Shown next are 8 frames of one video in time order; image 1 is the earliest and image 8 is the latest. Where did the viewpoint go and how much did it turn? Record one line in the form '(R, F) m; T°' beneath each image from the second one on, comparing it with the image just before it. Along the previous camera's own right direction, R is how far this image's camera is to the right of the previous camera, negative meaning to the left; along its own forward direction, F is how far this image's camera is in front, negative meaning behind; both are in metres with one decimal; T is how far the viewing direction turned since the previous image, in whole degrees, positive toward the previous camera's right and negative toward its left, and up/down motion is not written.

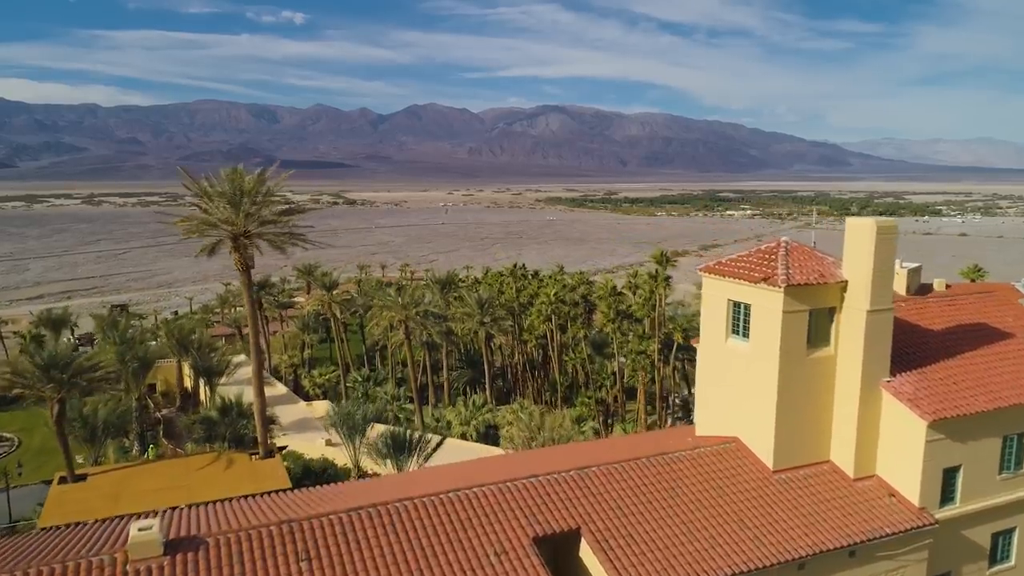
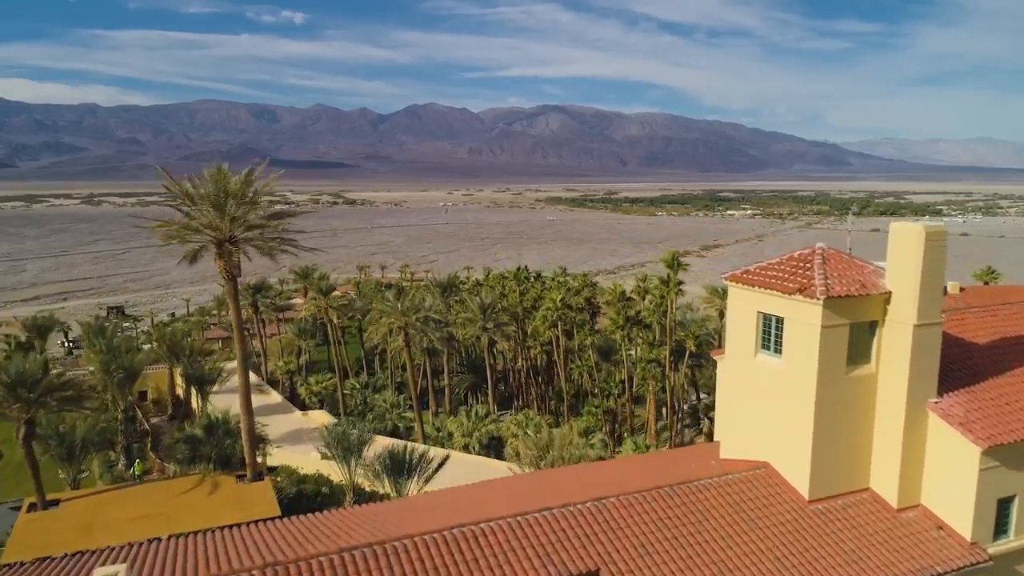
(-0.2, +1.2) m; 0°
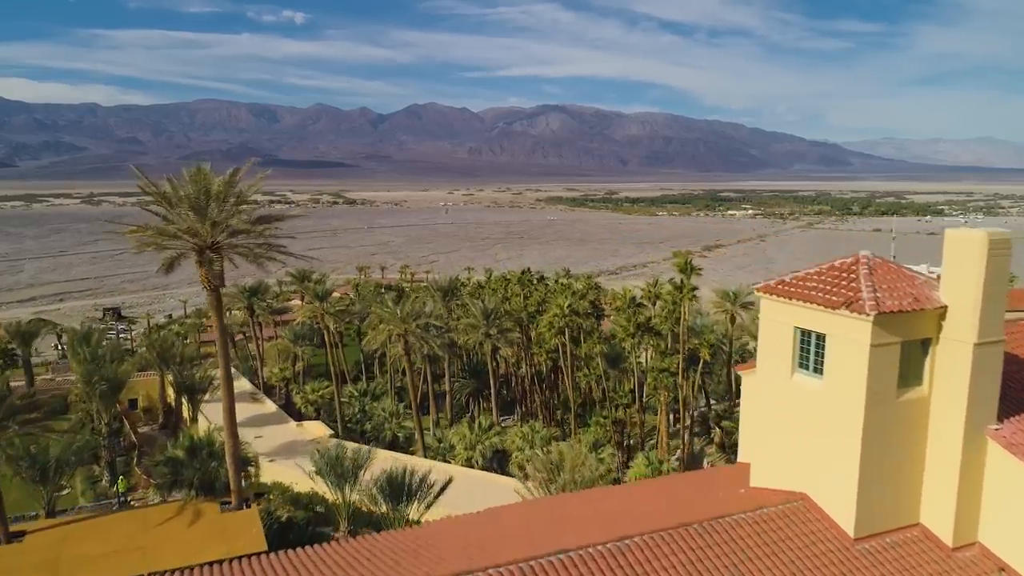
(-0.2, +1.2) m; 0°
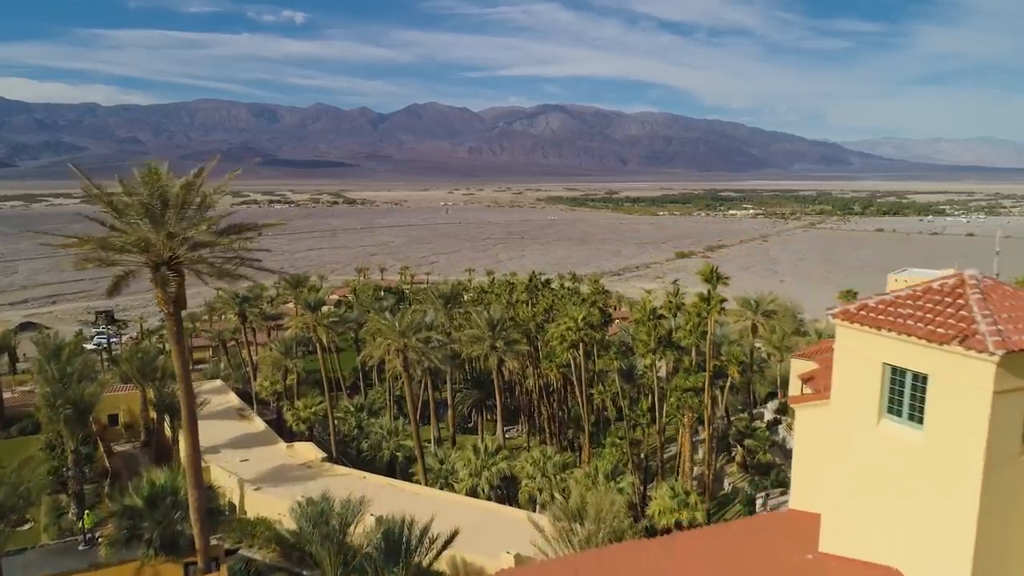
(-0.3, +2.2) m; 0°
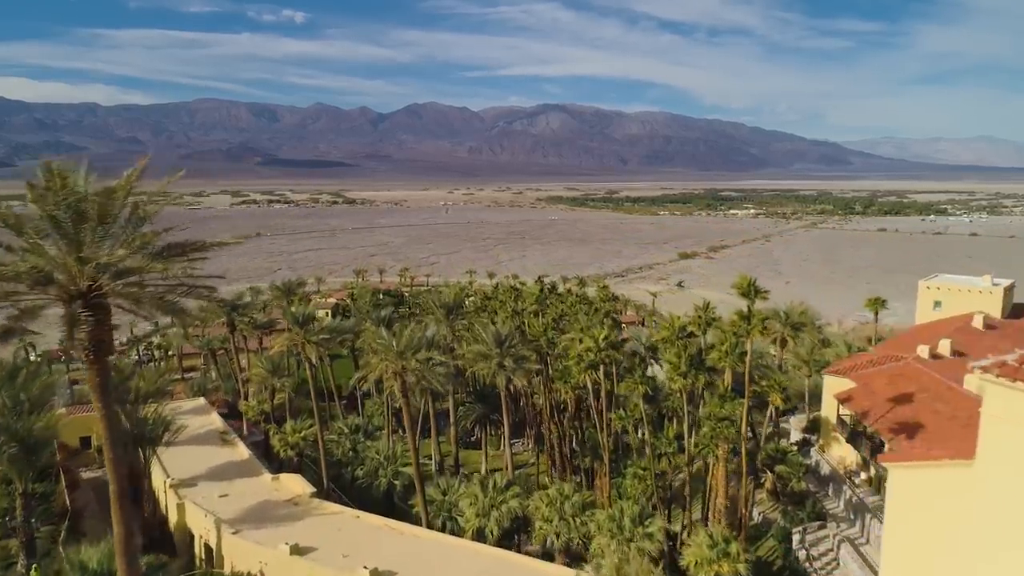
(-0.3, +2.6) m; 0°
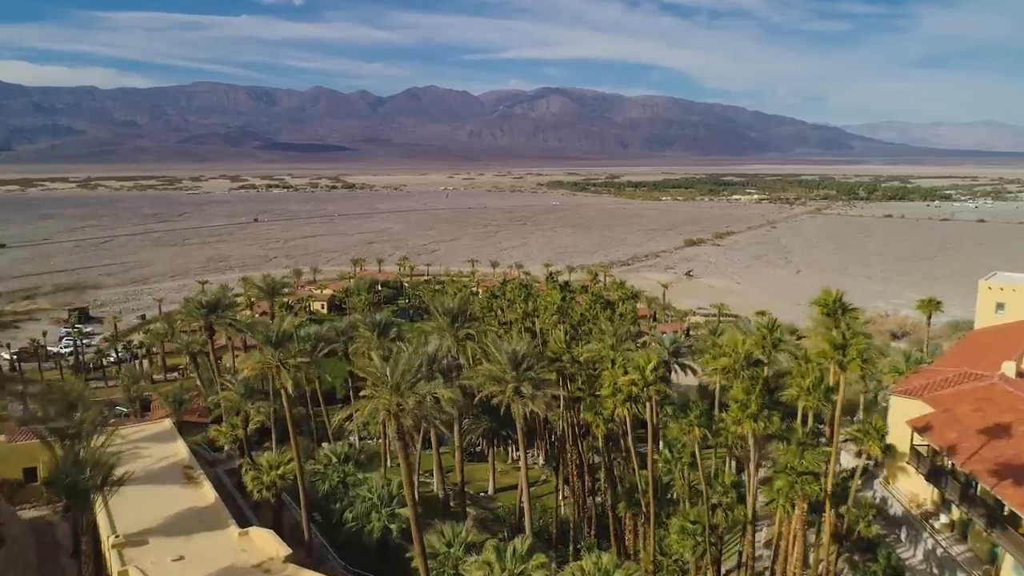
(-0.5, +4.2) m; 0°
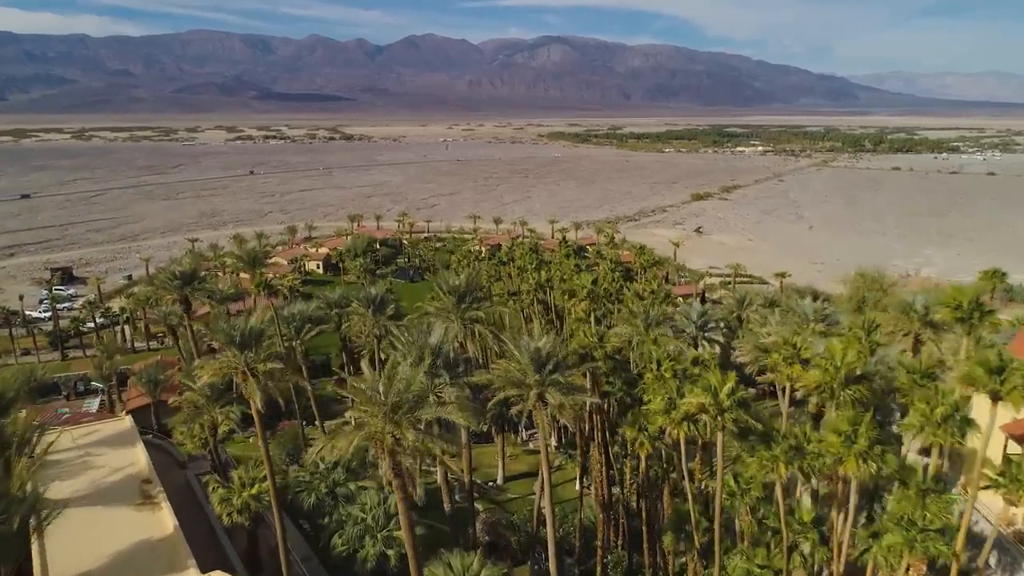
(-0.5, +4.0) m; 0°
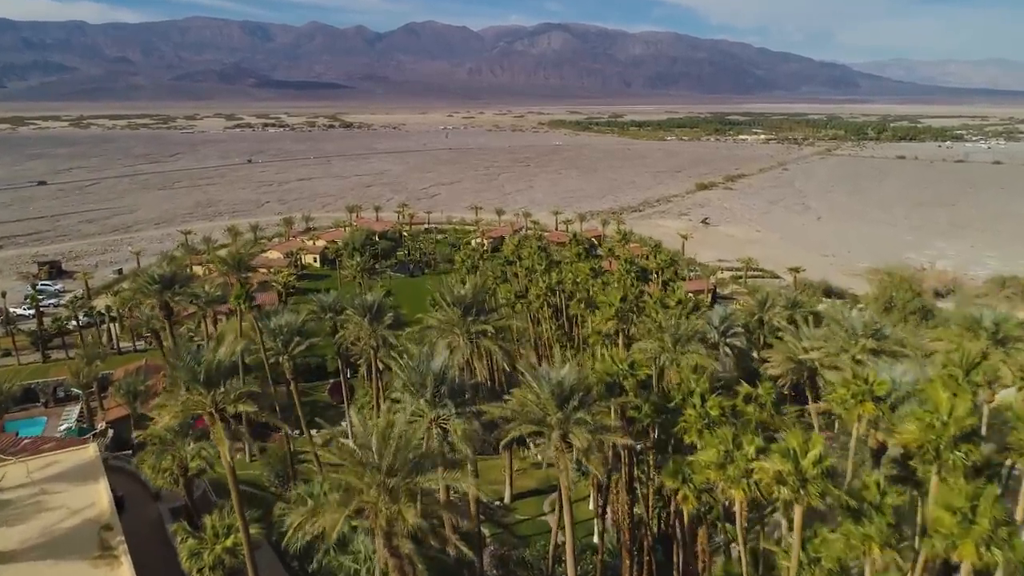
(-0.3, +2.6) m; 0°
